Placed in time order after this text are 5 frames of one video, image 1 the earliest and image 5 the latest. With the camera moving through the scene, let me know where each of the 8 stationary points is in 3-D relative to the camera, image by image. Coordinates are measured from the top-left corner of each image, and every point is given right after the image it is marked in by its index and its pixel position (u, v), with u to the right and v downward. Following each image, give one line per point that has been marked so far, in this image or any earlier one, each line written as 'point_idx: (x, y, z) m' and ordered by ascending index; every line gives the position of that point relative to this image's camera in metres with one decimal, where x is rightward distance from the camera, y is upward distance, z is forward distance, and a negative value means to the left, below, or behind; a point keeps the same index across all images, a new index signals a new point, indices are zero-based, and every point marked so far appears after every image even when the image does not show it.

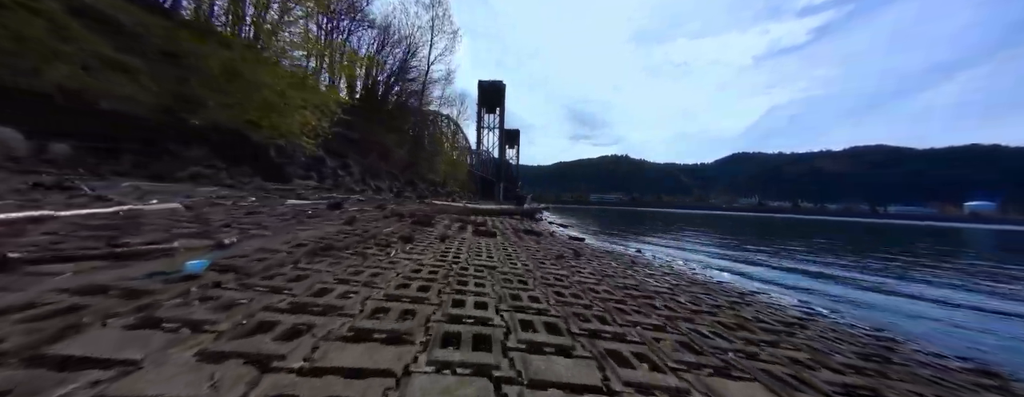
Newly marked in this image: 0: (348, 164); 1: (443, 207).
0: (-10.3, +2.0, +18.7) m
1: (-3.8, -0.5, +17.3) m
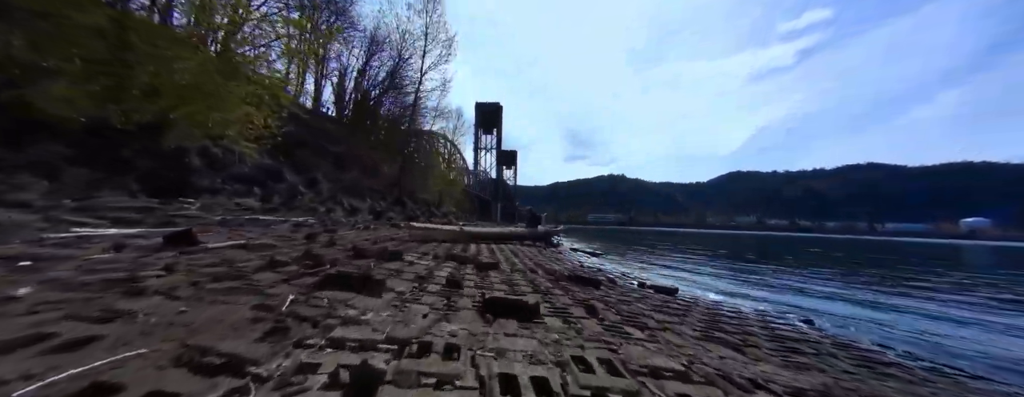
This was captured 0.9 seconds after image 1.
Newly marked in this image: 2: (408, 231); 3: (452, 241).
0: (-9.9, +0.9, +15.2) m
1: (-3.4, -1.5, +13.7) m
2: (-4.5, -1.4, +13.6) m
3: (-2.0, -1.4, +12.6) m
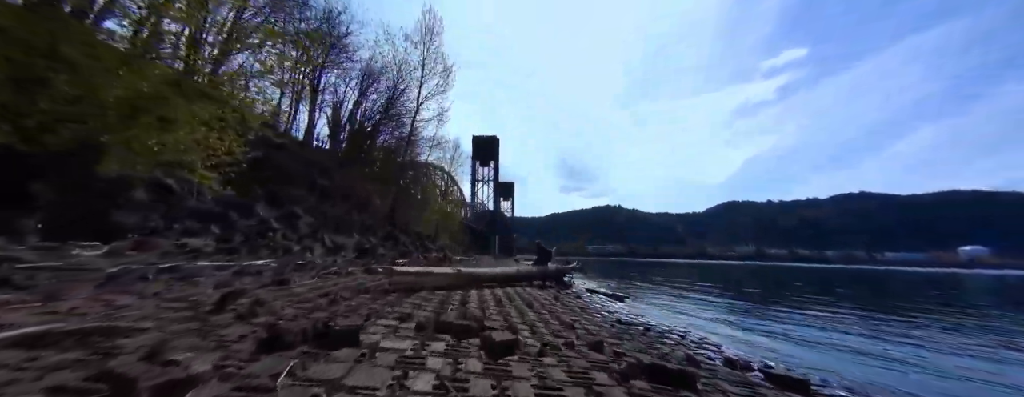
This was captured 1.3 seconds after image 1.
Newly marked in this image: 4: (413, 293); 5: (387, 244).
0: (-9.8, -0.7, +13.6) m
1: (-3.3, -2.8, +11.9) m
2: (-4.3, -2.7, +11.8) m
3: (-1.8, -2.7, +10.9) m
4: (-2.8, -2.7, +8.6) m
5: (-8.2, -2.9, +19.7) m
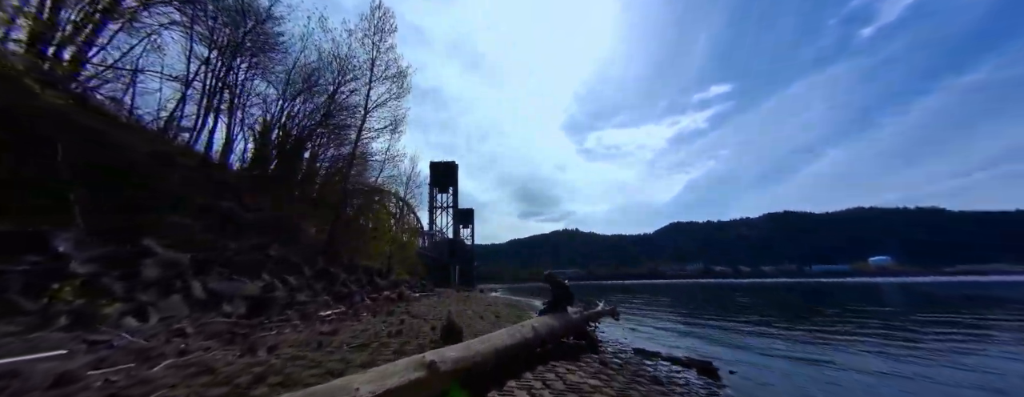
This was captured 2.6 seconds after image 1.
0: (-10.3, -1.4, +8.5) m
1: (-3.5, -3.2, +7.5) m
2: (-4.6, -3.2, +7.3) m
3: (-1.9, -3.0, +6.8) m
4: (-2.6, -2.8, +4.3) m
5: (-9.5, -4.2, +14.6) m
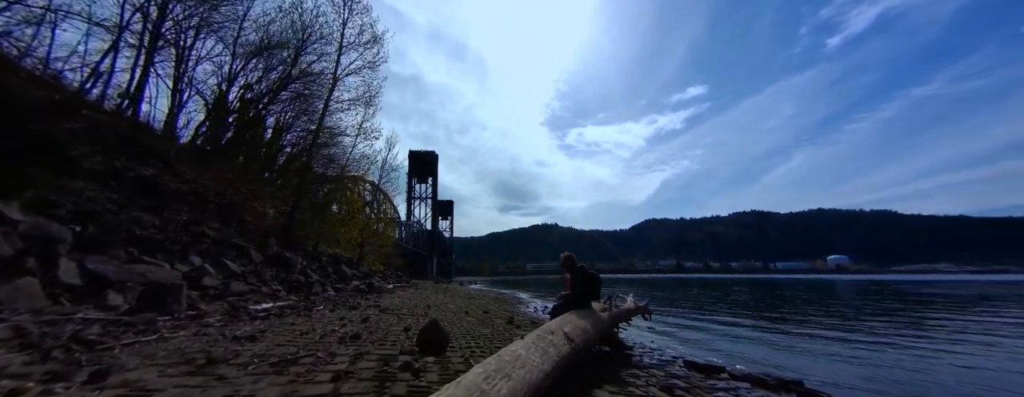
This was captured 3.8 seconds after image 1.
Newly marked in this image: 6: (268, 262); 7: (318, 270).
0: (-10.3, -0.3, +6.1) m
1: (-3.5, -2.4, +5.6) m
2: (-4.6, -2.3, +5.3) m
3: (-1.9, -2.2, +4.9) m
4: (-2.4, -2.0, +2.5) m
5: (-10.0, -3.0, +12.2) m
6: (-10.5, -2.7, +12.8) m
7: (-10.7, -4.1, +16.5) m
